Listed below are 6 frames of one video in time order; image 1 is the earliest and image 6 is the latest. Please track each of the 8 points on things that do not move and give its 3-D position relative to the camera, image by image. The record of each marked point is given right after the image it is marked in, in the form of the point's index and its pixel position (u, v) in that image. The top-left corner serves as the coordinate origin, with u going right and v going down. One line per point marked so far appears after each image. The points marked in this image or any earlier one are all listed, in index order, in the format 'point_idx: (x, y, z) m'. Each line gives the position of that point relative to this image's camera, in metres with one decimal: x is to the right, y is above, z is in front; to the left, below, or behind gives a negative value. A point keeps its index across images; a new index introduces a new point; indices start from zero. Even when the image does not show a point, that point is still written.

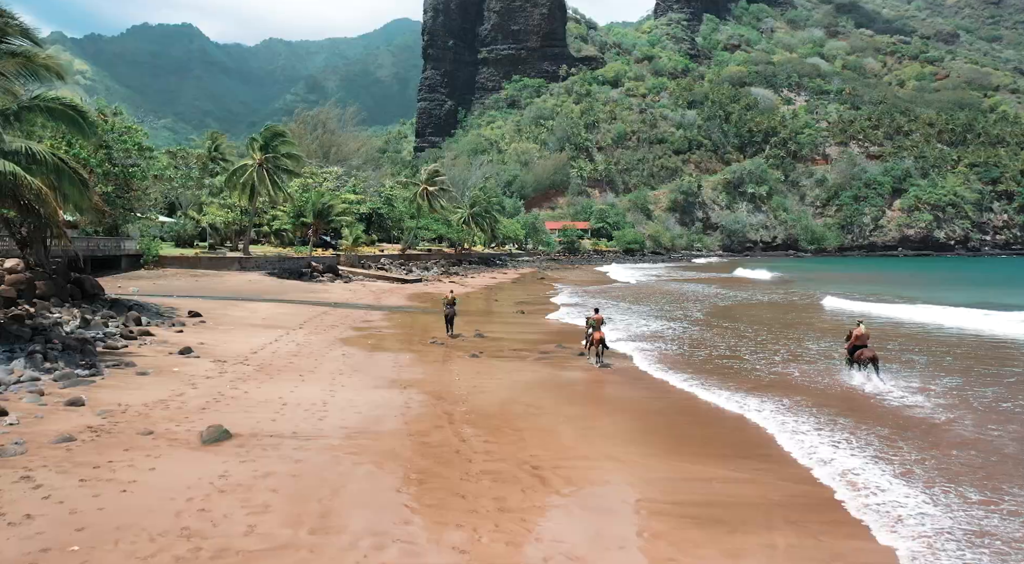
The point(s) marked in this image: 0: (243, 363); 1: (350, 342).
0: (-5.0, -1.5, +12.7) m
1: (-4.0, -1.5, +16.9) m
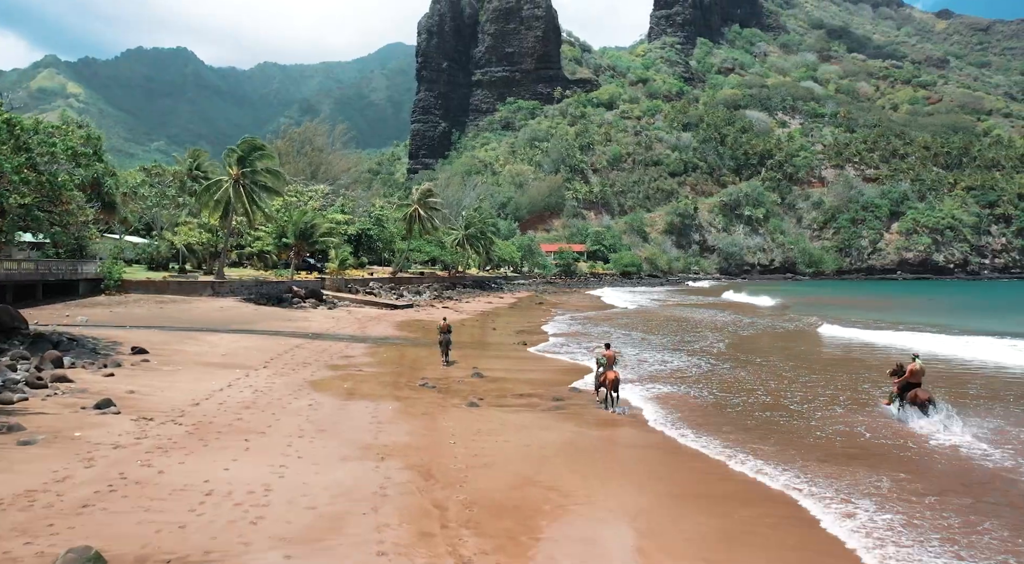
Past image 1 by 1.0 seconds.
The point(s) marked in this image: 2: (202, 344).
0: (-4.9, -2.0, +9.9) m
1: (-3.9, -2.1, +14.0) m
2: (-7.8, -1.6, +17.3) m
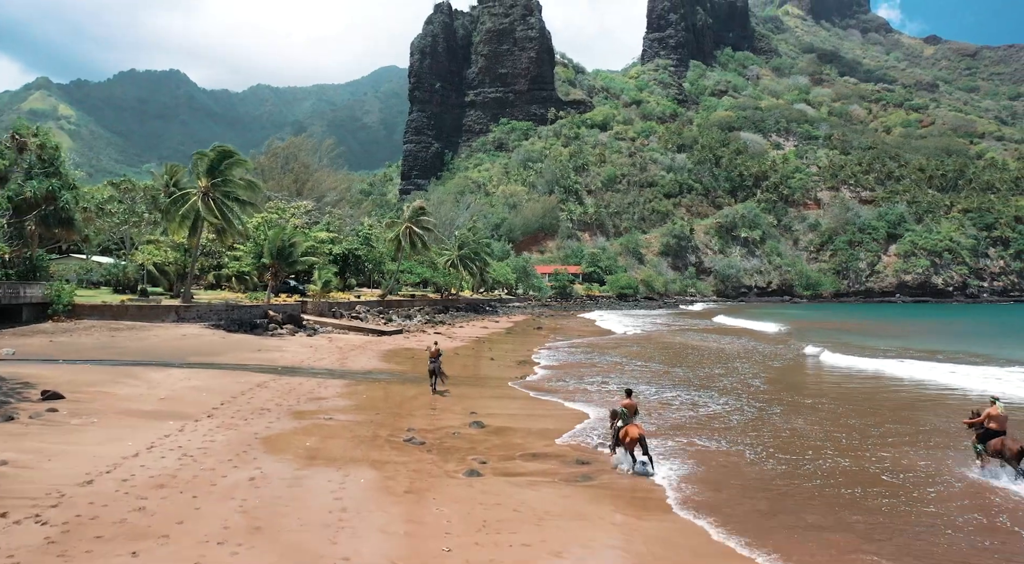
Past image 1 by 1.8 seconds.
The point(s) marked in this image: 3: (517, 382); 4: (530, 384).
0: (-4.7, -2.3, +6.8) m
1: (-3.8, -2.6, +10.9) m
2: (-7.7, -2.1, +14.2) m
3: (-0.1, -2.9, +19.9) m
4: (+0.4, -2.9, +19.8) m
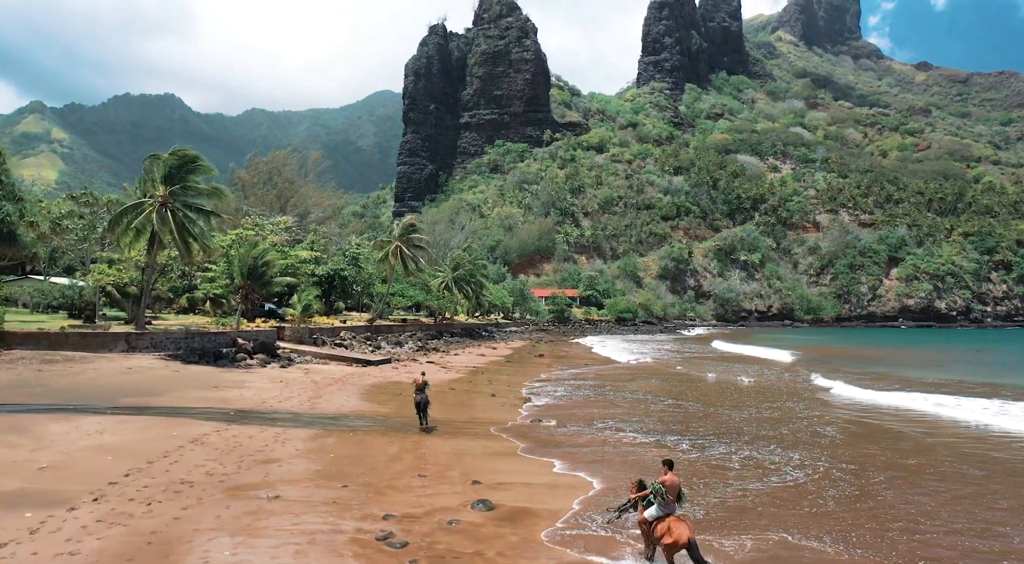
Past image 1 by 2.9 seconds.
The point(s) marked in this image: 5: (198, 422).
0: (-4.3, -2.4, +3.1) m
1: (-3.5, -2.8, +7.3) m
2: (-7.5, -2.5, +10.5) m
3: (+0.1, -3.5, +16.2) m
4: (+0.6, -3.5, +16.1) m
5: (-6.4, -2.8, +13.8) m
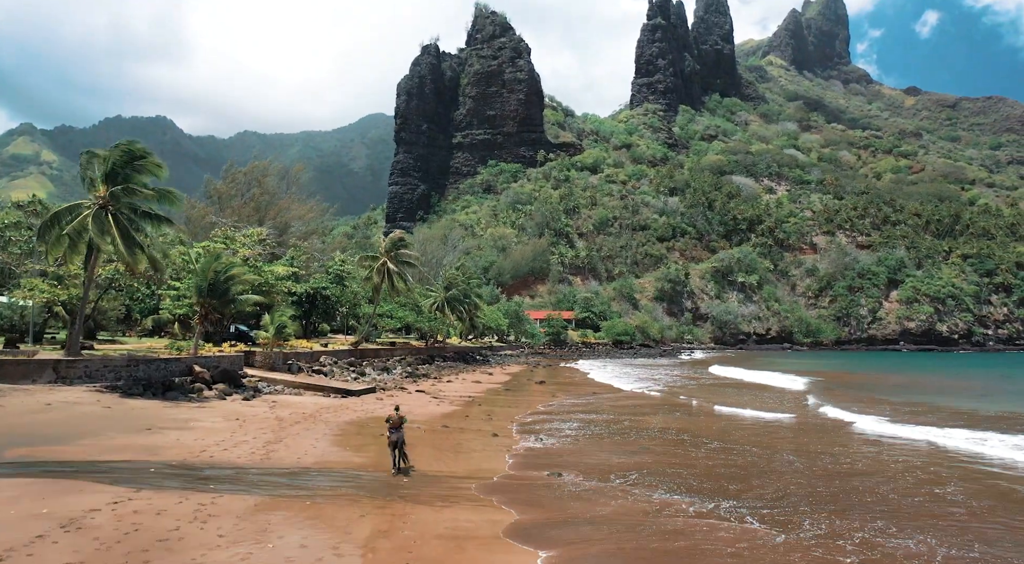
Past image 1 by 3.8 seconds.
0: (-3.9, -2.2, -0.7) m
1: (-3.1, -2.8, +3.5) m
2: (-7.2, -2.5, +6.7) m
3: (+0.4, -3.7, +12.5) m
4: (+0.8, -3.7, +12.4) m
5: (-6.1, -3.0, +10.0) m
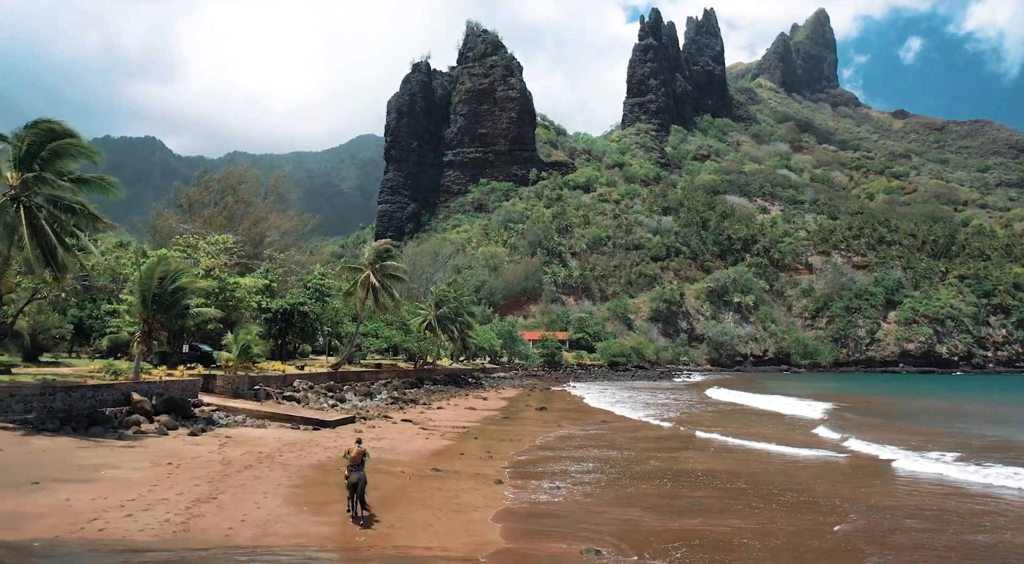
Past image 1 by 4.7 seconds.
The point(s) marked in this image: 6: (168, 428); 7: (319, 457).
0: (-3.5, -1.8, -4.5) m
1: (-2.7, -2.5, -0.3) m
2: (-6.8, -2.3, +2.9) m
3: (+0.6, -3.7, +8.7) m
4: (+1.1, -3.7, +8.6) m
5: (-5.8, -2.9, +6.2) m
6: (-9.0, -3.8, +17.8) m
7: (-4.6, -4.2, +16.2) m
